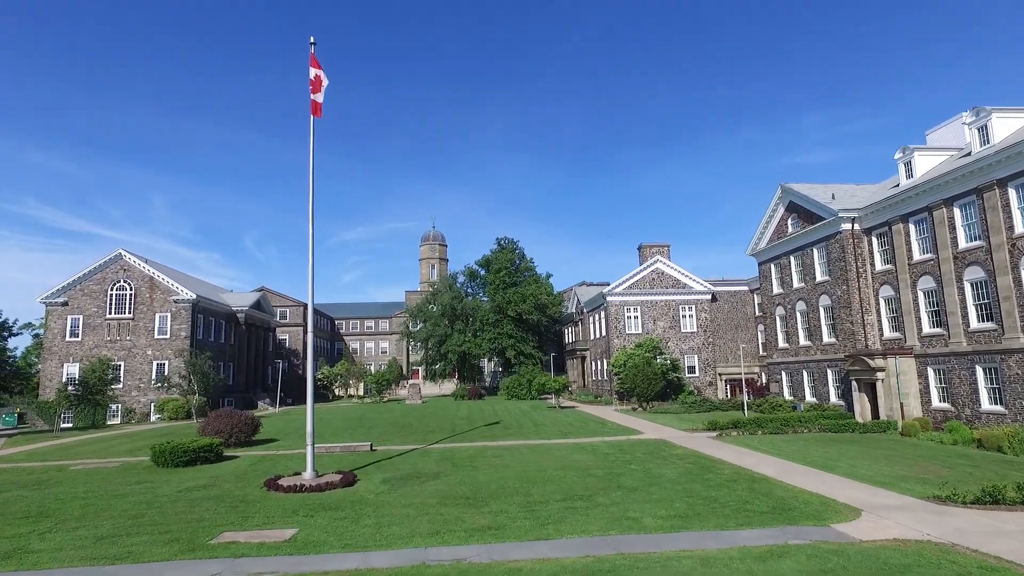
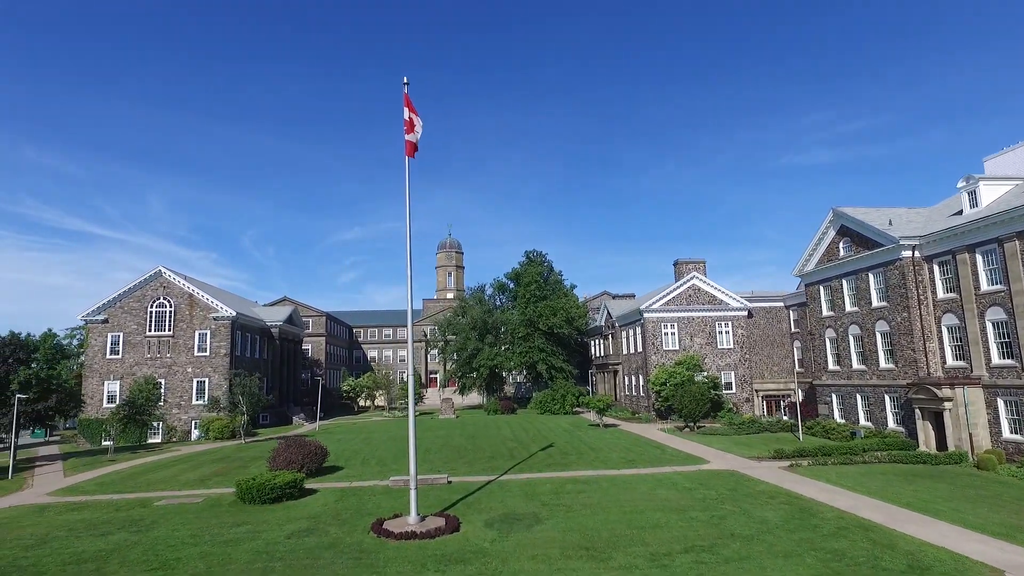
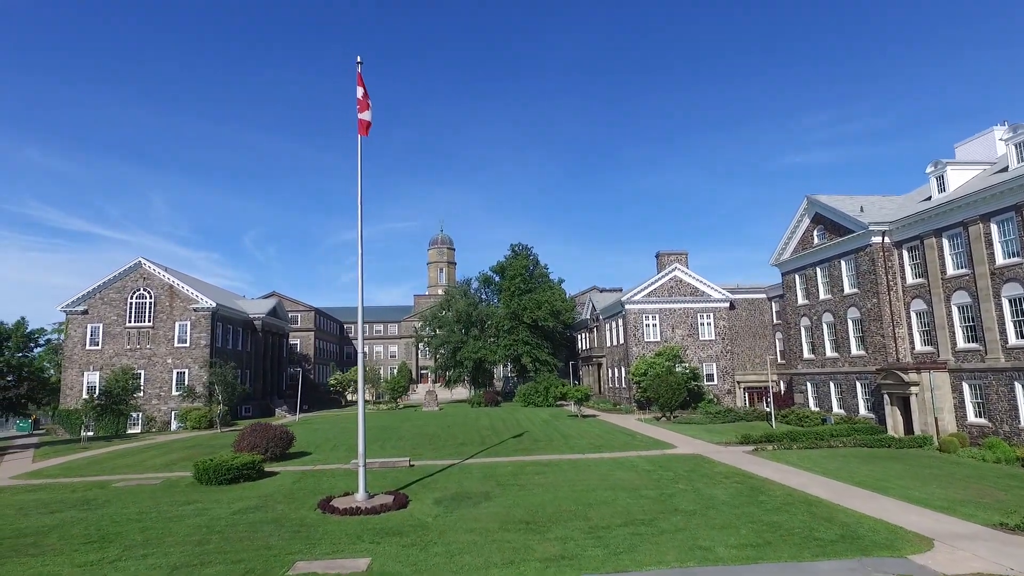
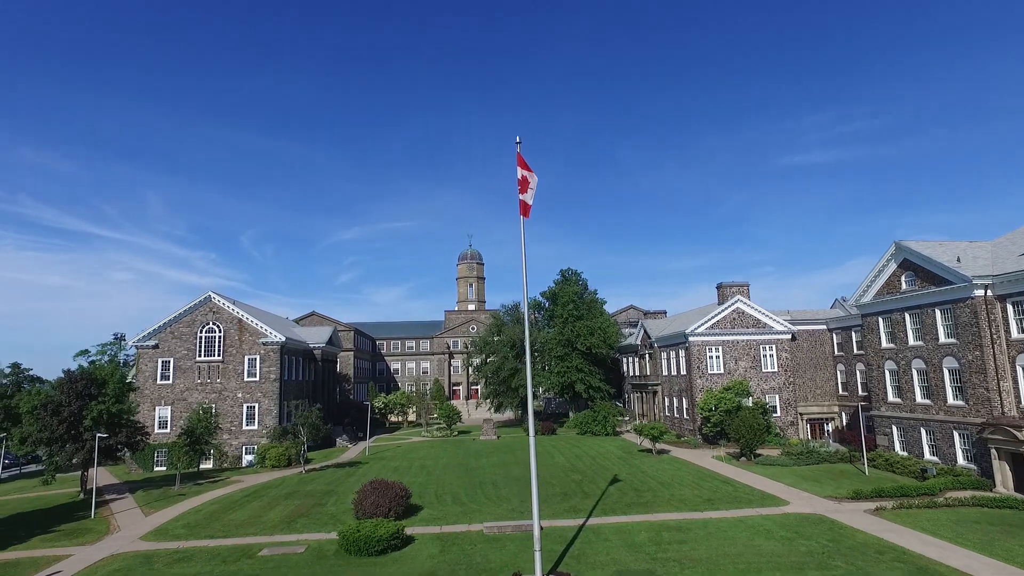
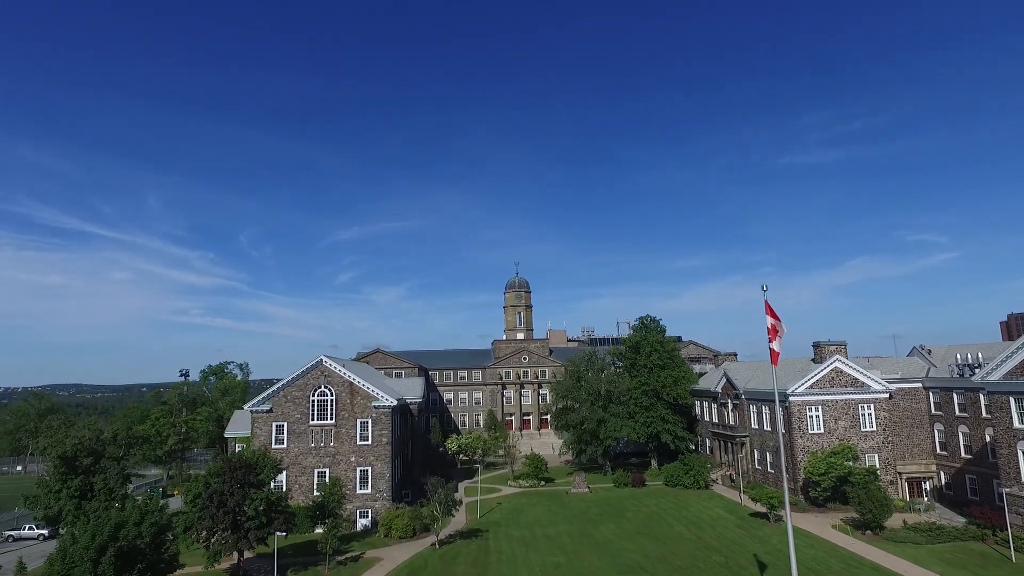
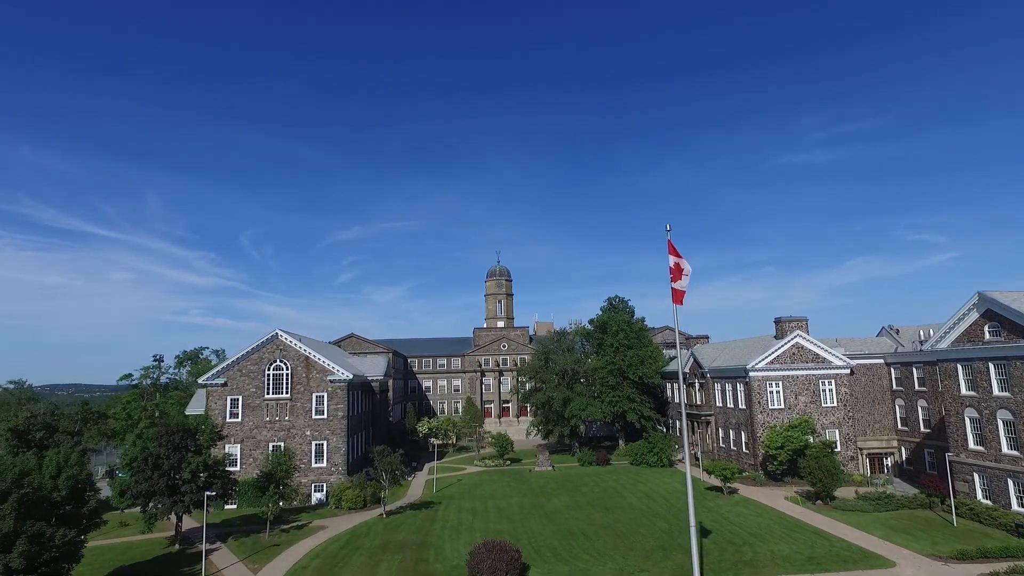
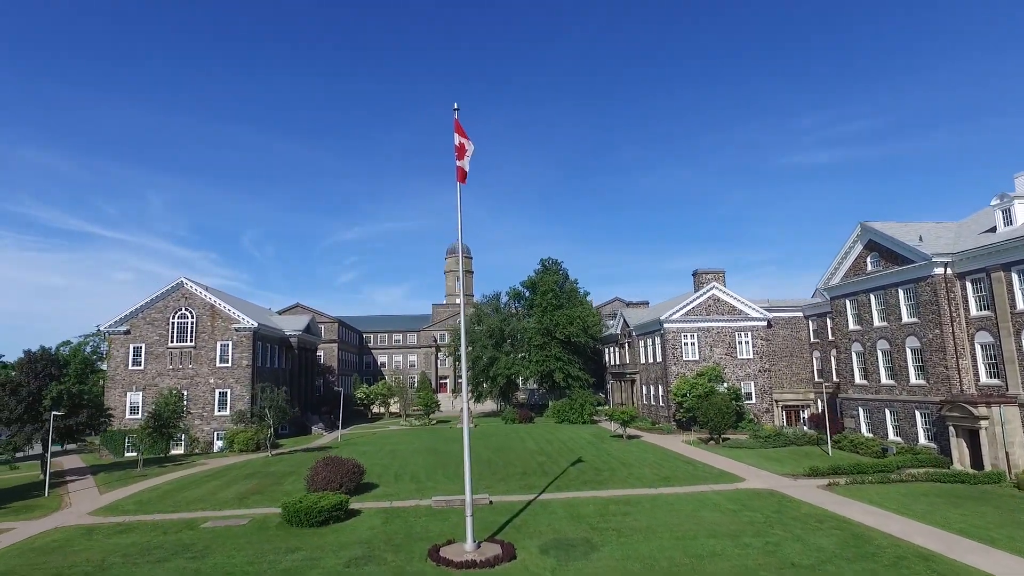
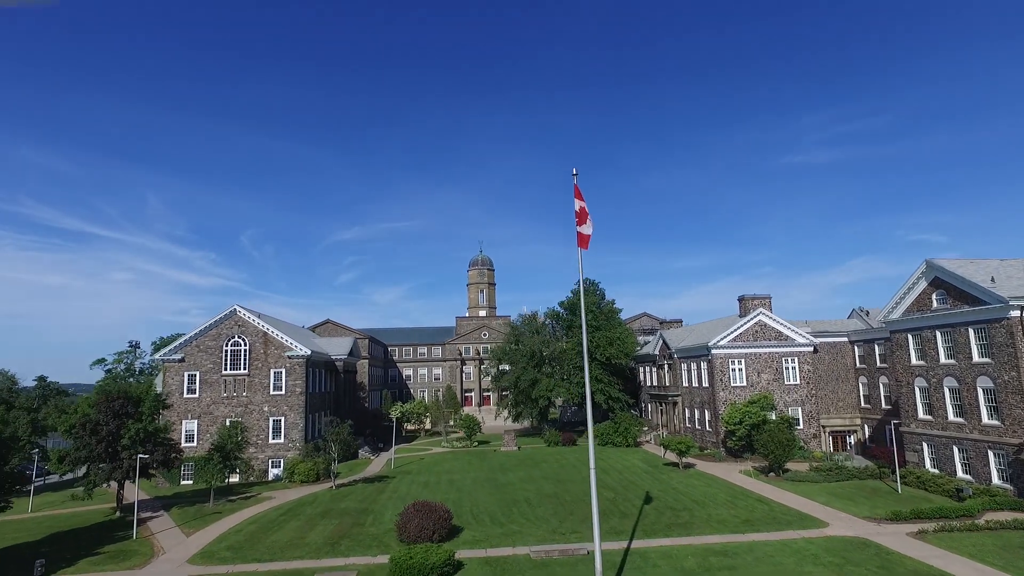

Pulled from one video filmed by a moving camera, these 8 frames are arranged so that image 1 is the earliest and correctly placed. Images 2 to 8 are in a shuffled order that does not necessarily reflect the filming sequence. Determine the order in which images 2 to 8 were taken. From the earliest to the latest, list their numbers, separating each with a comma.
3, 2, 7, 4, 8, 6, 5
